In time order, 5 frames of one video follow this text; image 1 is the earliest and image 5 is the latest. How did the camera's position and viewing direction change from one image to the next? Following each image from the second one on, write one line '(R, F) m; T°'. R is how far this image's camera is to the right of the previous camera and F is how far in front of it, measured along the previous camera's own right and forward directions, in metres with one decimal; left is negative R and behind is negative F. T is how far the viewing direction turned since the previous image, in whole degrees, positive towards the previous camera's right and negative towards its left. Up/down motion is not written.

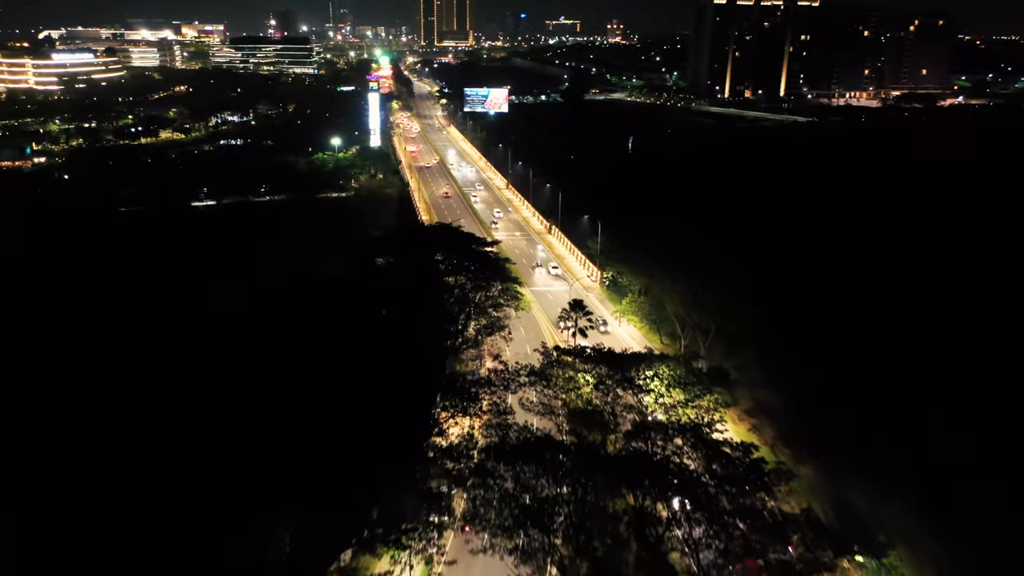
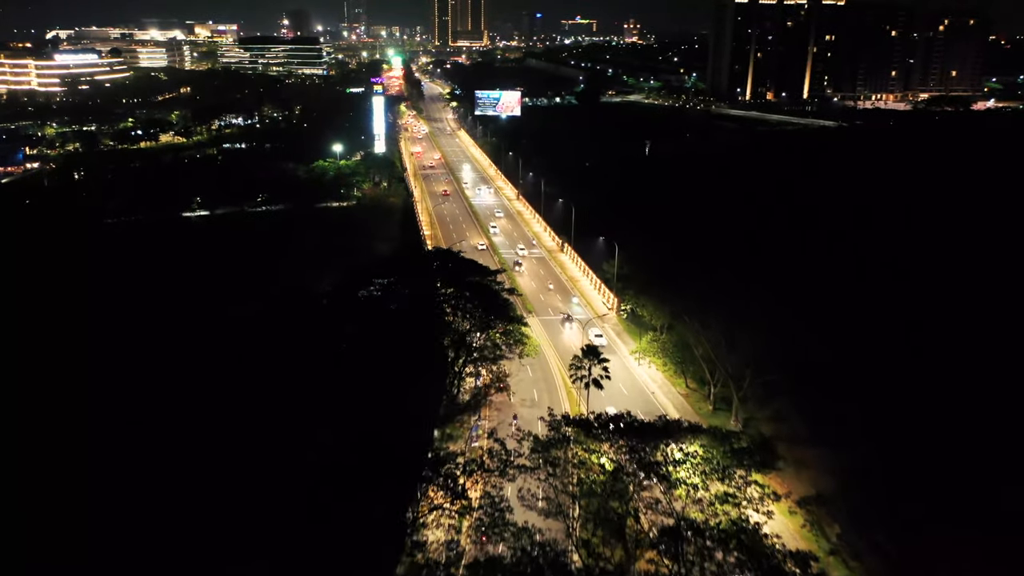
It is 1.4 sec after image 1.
(+0.3, +3.0) m; -1°
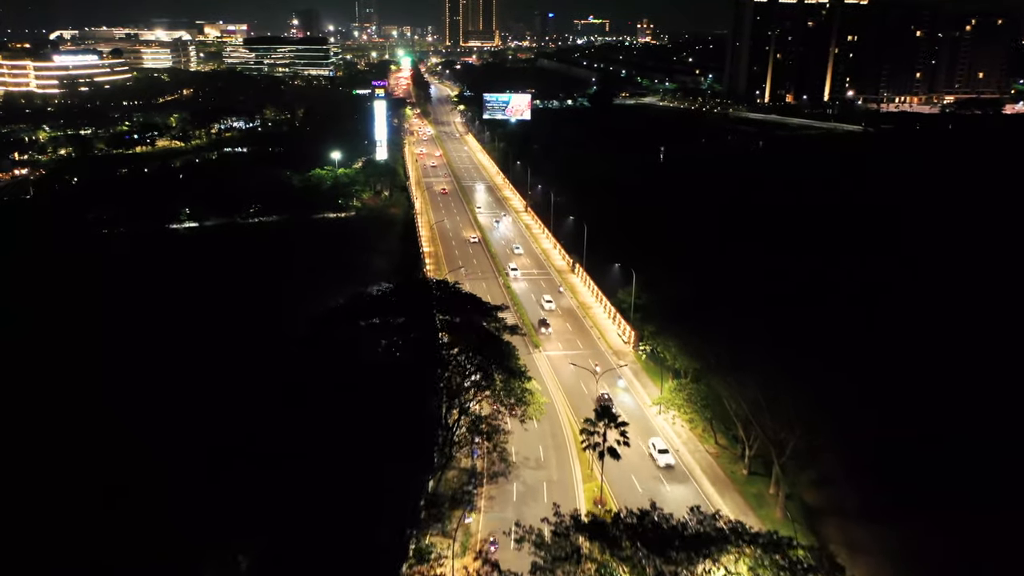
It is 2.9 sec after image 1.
(+0.2, +3.0) m; -1°
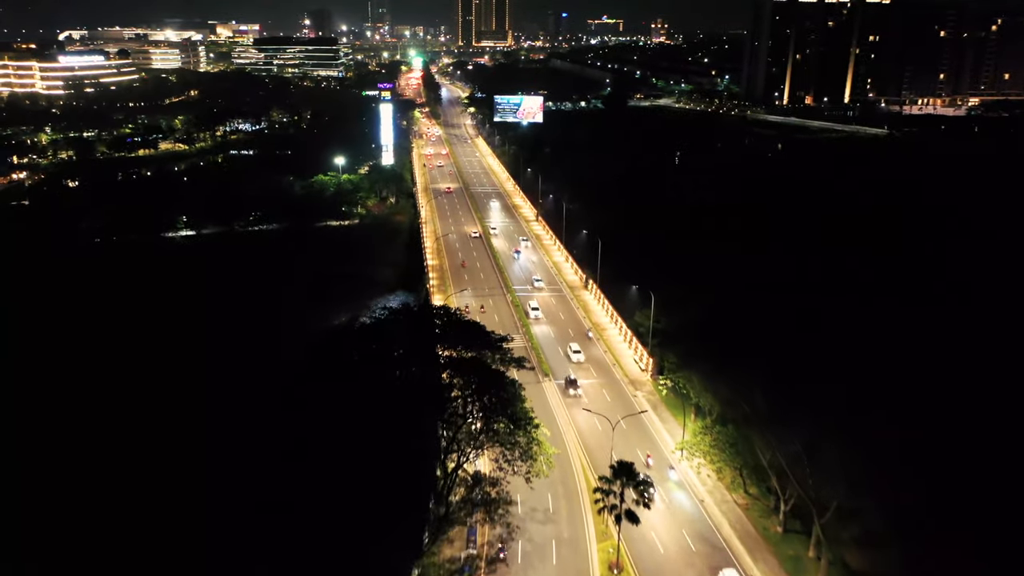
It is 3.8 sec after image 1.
(+0.1, +2.0) m; -1°
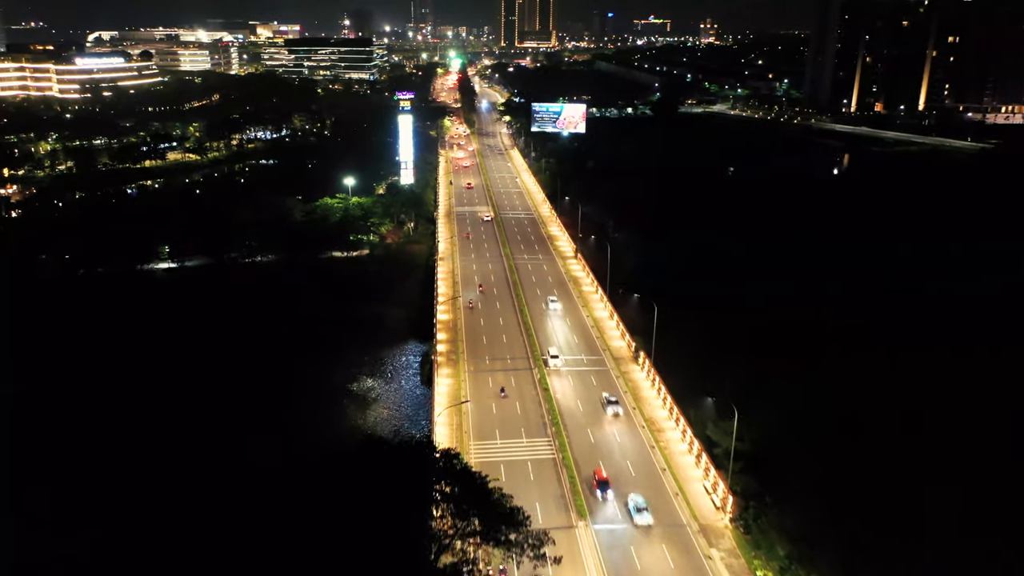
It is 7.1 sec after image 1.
(+0.3, +6.7) m; -3°
